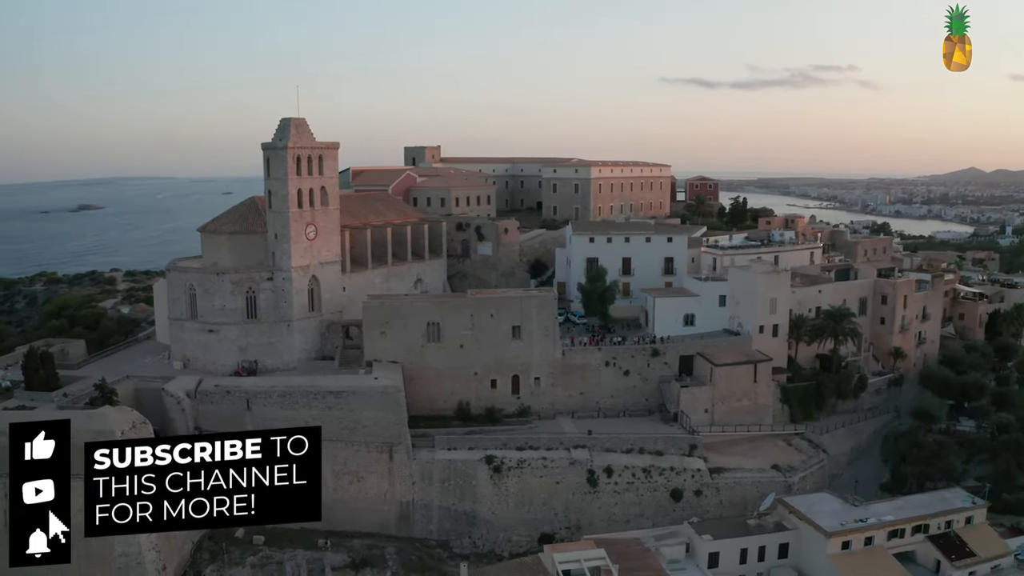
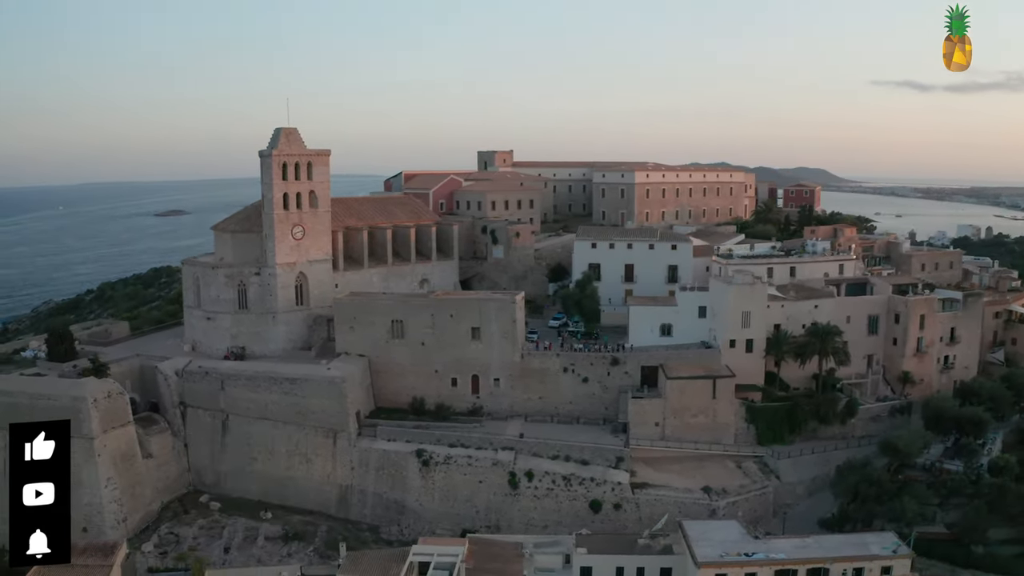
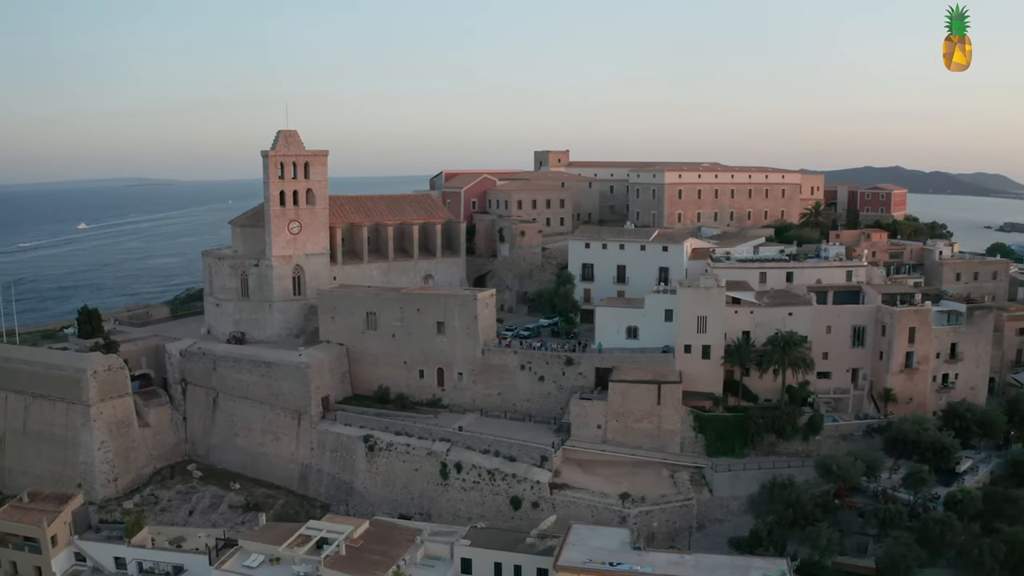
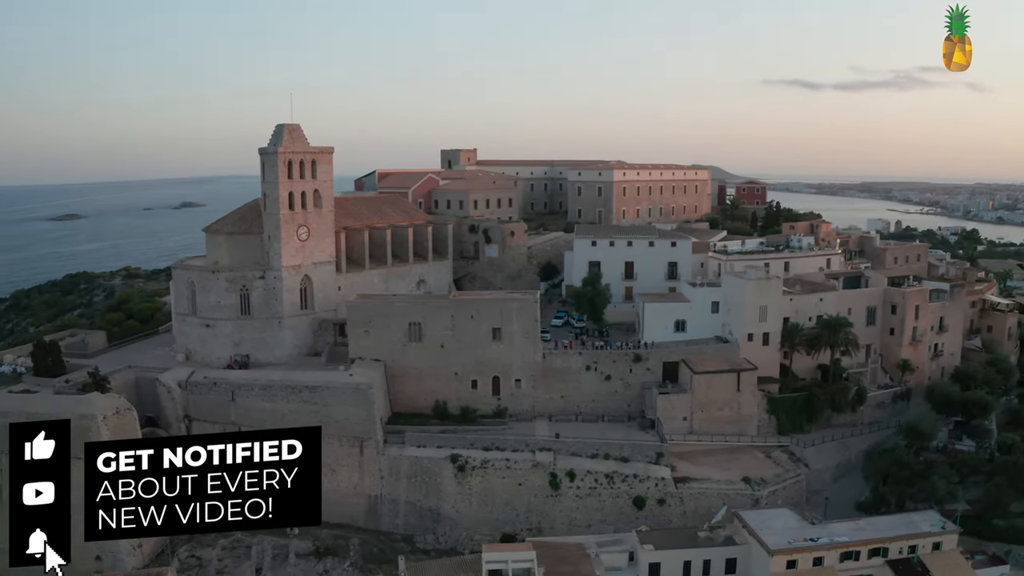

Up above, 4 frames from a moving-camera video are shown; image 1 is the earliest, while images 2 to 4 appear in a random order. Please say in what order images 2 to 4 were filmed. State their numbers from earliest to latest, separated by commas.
4, 2, 3
